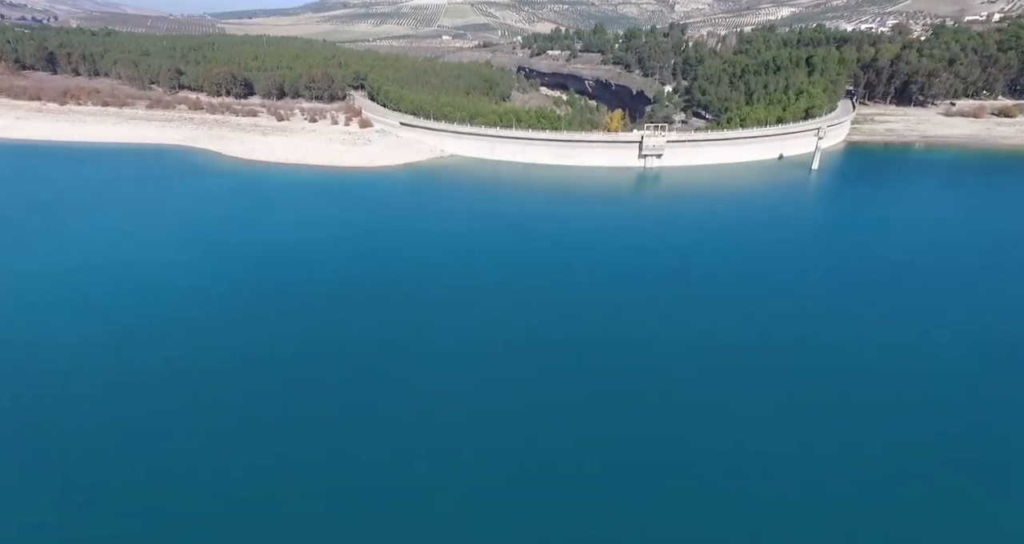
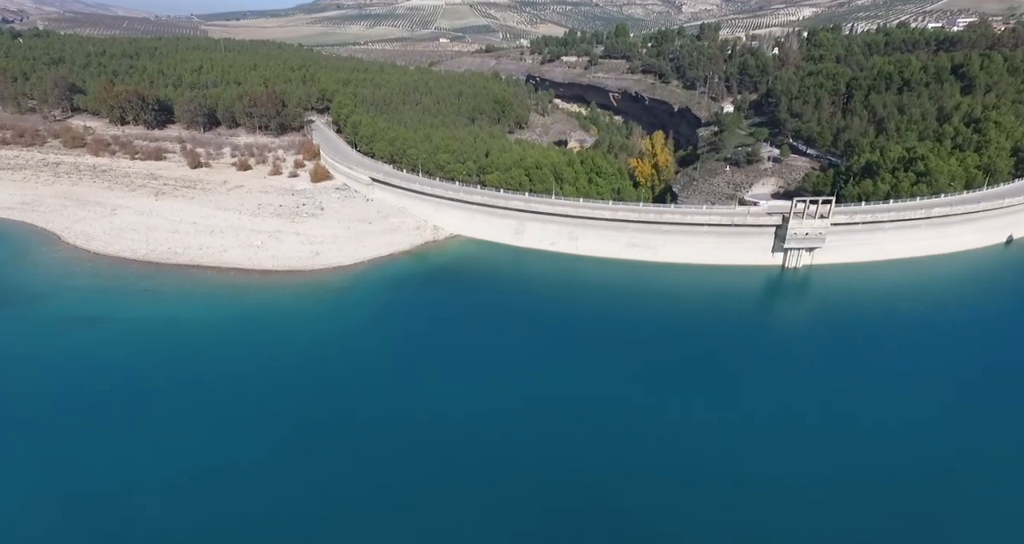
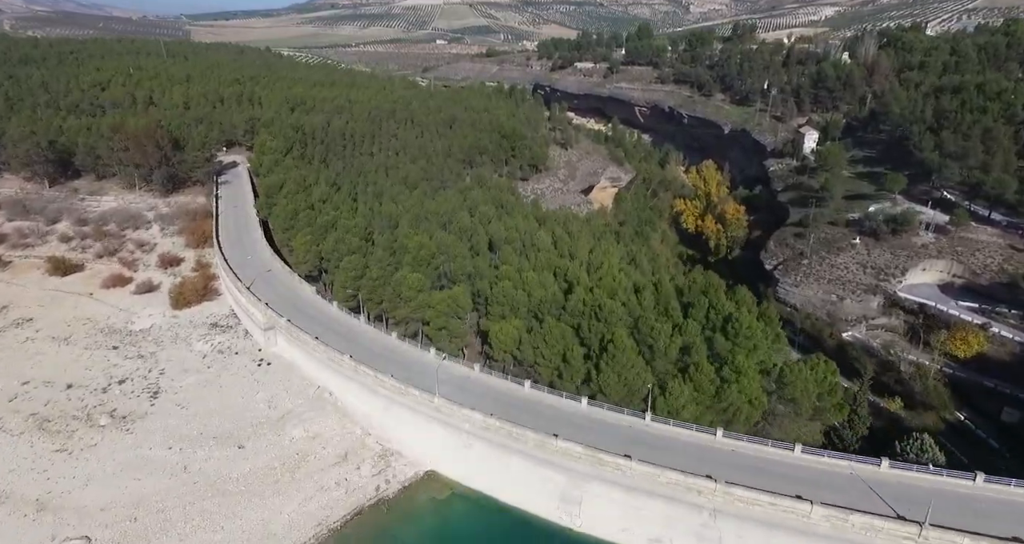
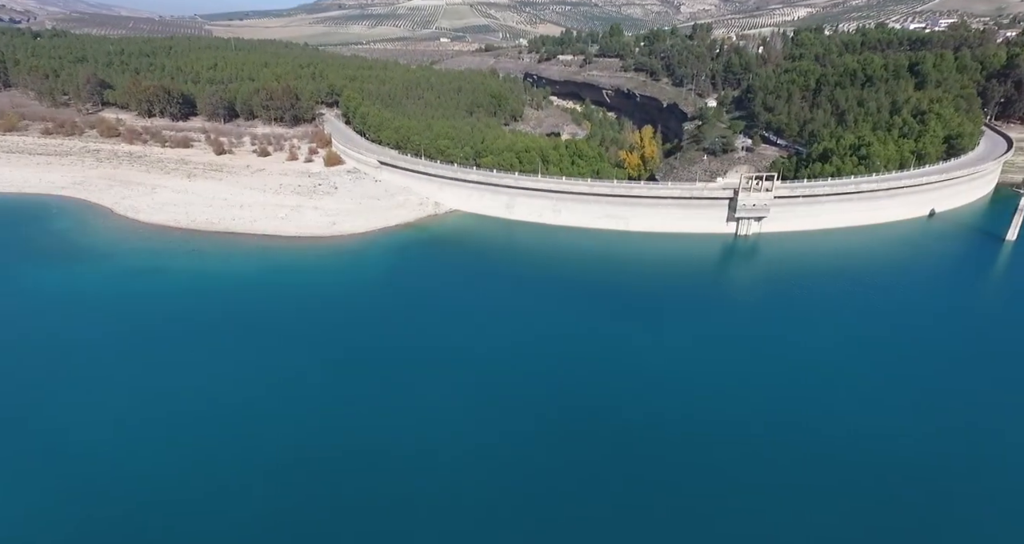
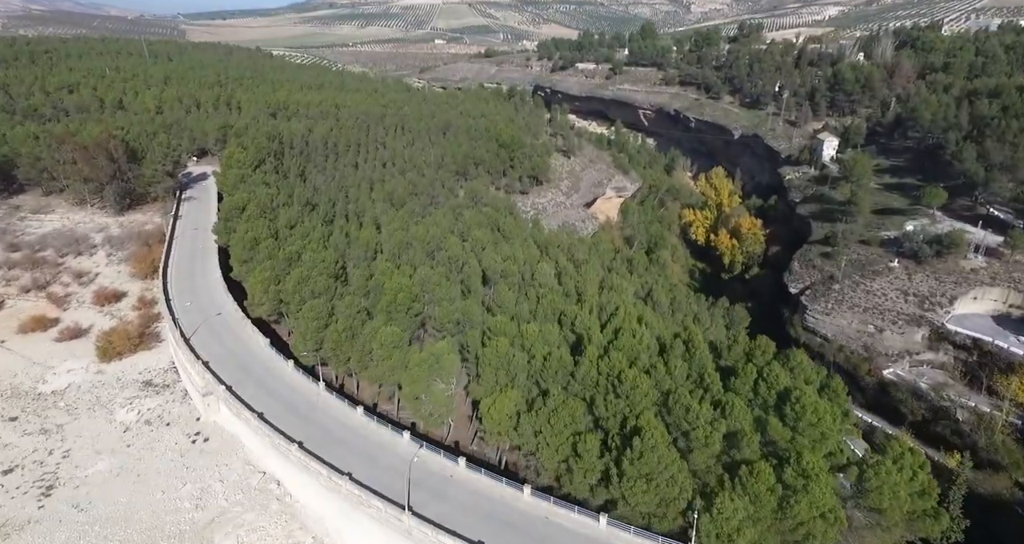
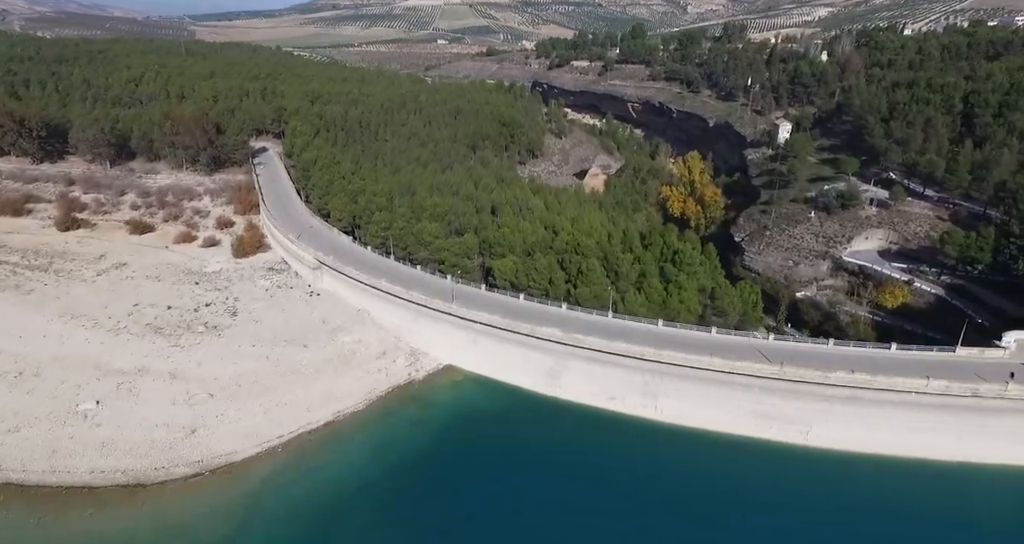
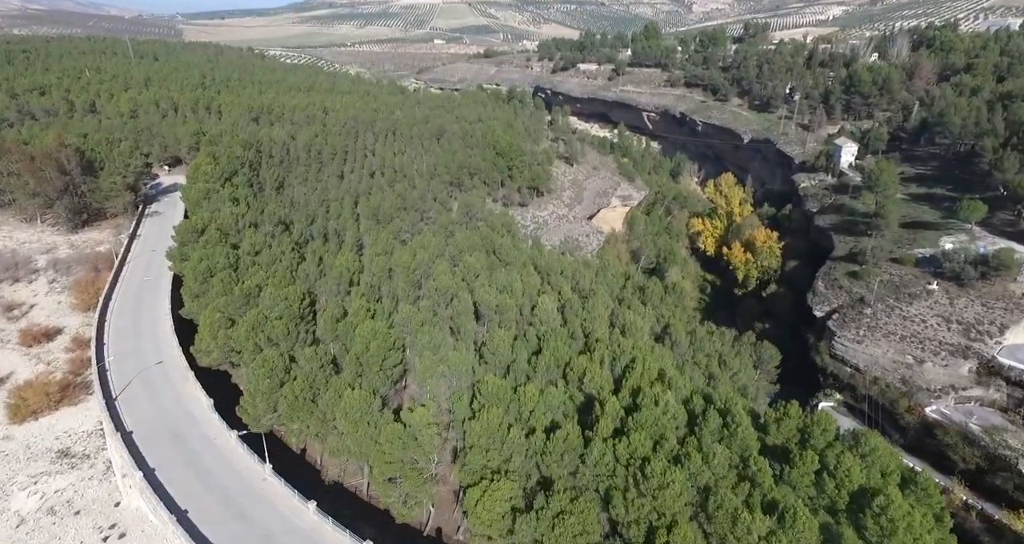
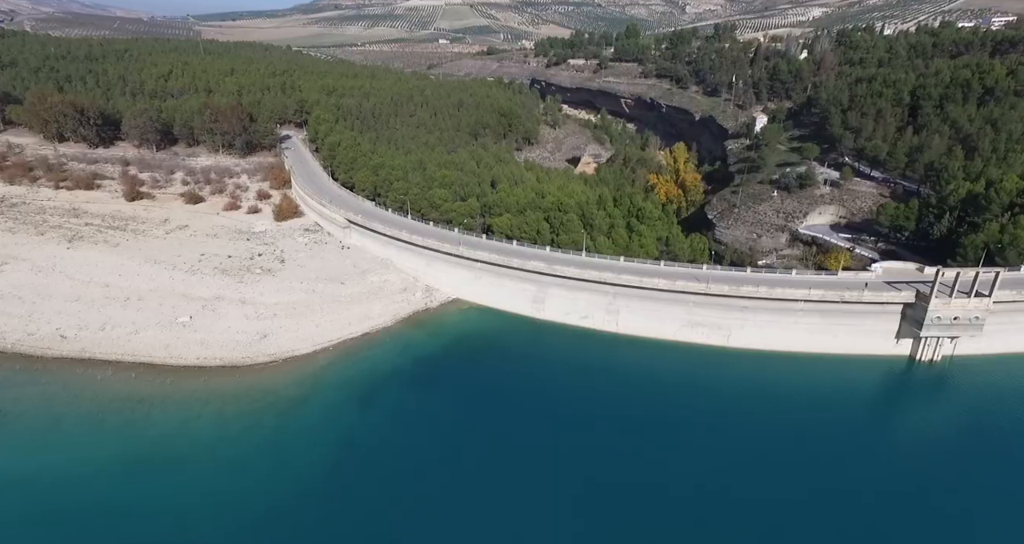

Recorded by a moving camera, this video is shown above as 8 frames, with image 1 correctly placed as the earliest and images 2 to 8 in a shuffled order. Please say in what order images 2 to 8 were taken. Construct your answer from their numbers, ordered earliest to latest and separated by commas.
4, 2, 8, 6, 3, 5, 7
